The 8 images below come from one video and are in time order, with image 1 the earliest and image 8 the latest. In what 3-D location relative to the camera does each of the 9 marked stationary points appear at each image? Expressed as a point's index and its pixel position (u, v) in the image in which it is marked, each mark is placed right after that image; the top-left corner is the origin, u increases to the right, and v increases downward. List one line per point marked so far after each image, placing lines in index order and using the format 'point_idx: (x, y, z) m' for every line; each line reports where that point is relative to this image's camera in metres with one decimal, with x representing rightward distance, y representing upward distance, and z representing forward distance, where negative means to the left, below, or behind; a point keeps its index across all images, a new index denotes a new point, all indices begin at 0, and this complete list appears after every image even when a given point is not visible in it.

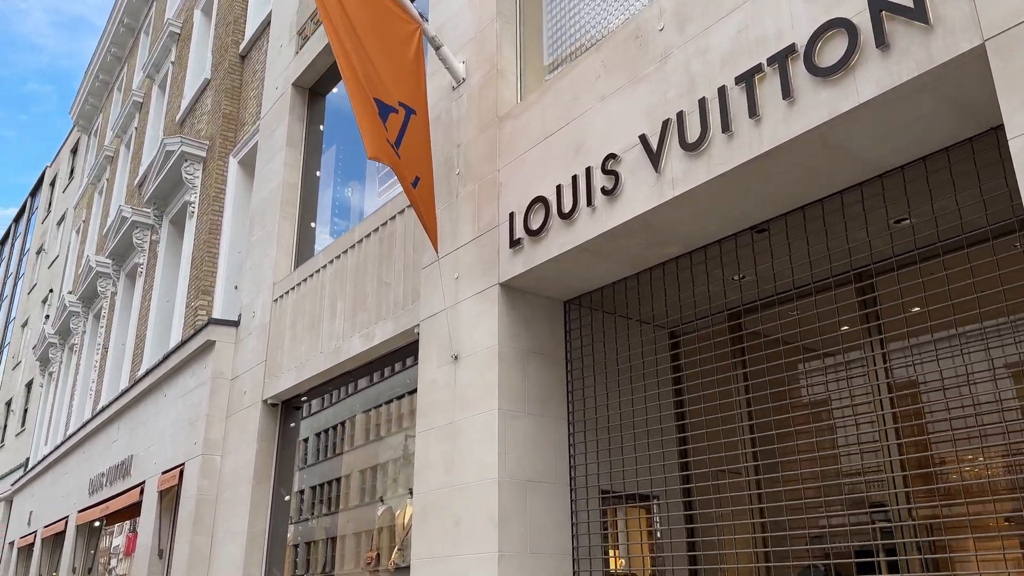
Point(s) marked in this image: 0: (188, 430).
0: (-4.5, -2.0, +11.6) m
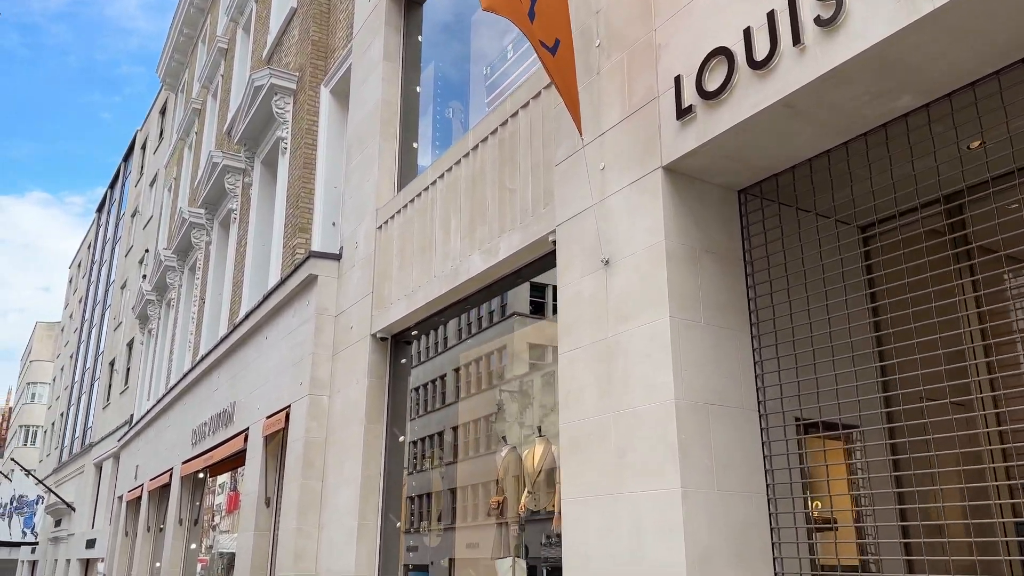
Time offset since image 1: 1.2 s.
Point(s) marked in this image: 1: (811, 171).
0: (-2.9, -1.1, +10.9) m
1: (+1.9, +0.8, +5.4) m
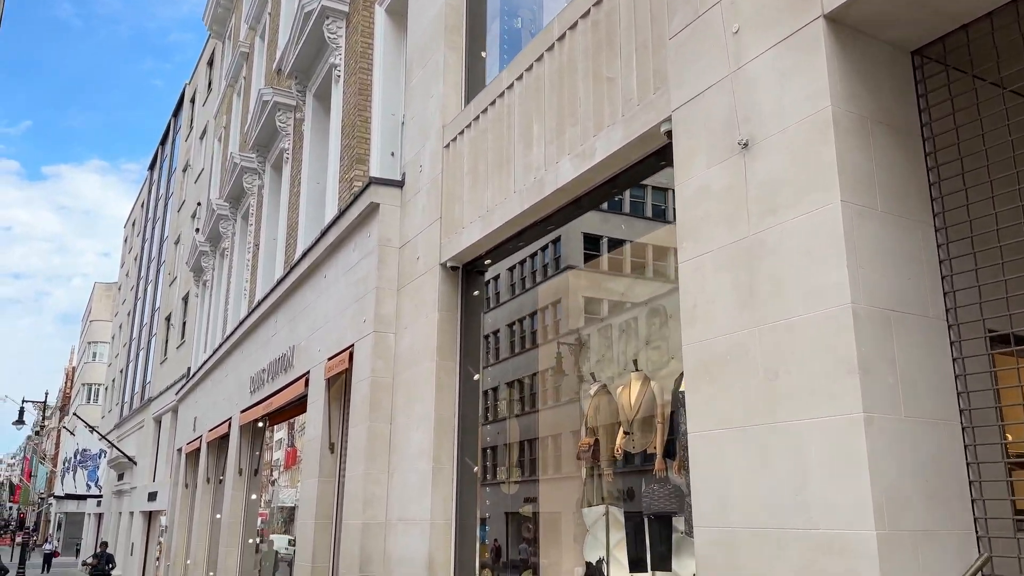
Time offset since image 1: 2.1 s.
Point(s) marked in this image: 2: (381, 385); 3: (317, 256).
0: (-1.9, -0.2, +10.1) m
1: (+2.6, +1.4, +4.2) m
2: (-1.4, -1.1, +9.2) m
3: (-2.8, +0.5, +11.9) m
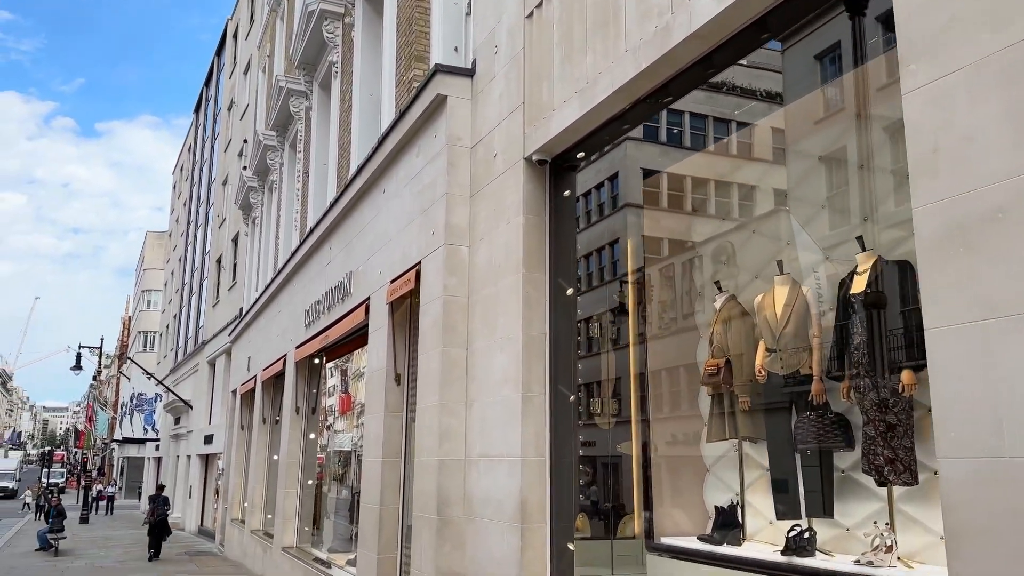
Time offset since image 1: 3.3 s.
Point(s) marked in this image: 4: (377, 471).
0: (-1.0, +0.7, +8.8) m
1: (+3.2, +2.0, +2.6) m
2: (-0.5, -0.2, +7.9) m
3: (-1.8, +1.5, +10.6) m
4: (-1.6, -2.1, +9.5) m
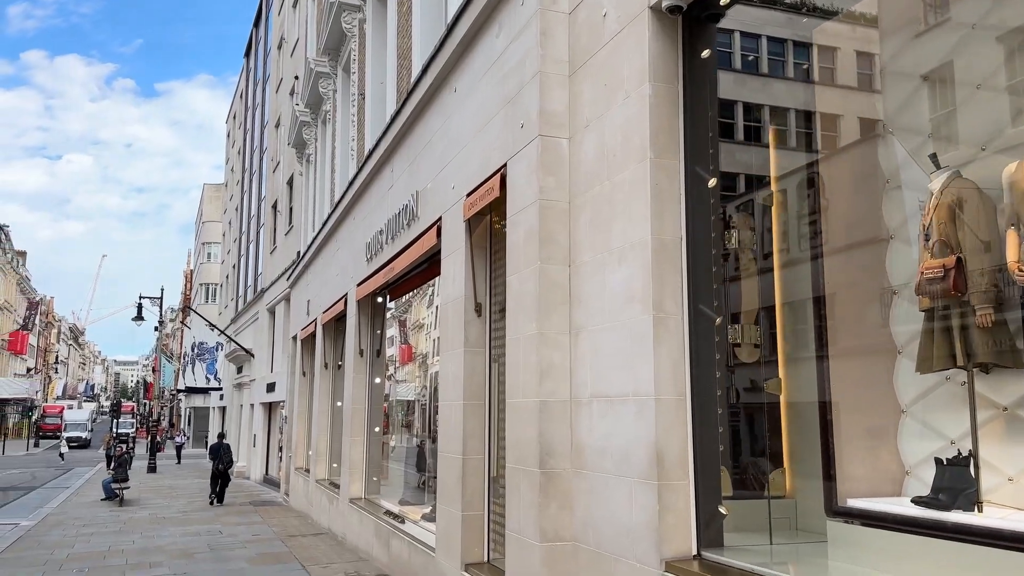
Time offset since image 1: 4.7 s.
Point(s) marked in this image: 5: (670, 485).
0: (0.0, +1.5, +7.2) m
1: (+3.6, +2.5, +0.7) m
2: (+0.3, +0.6, +6.4) m
3: (-0.7, +2.4, +9.0) m
4: (-0.5, -1.3, +8.1) m
5: (+1.0, -1.2, +5.1) m
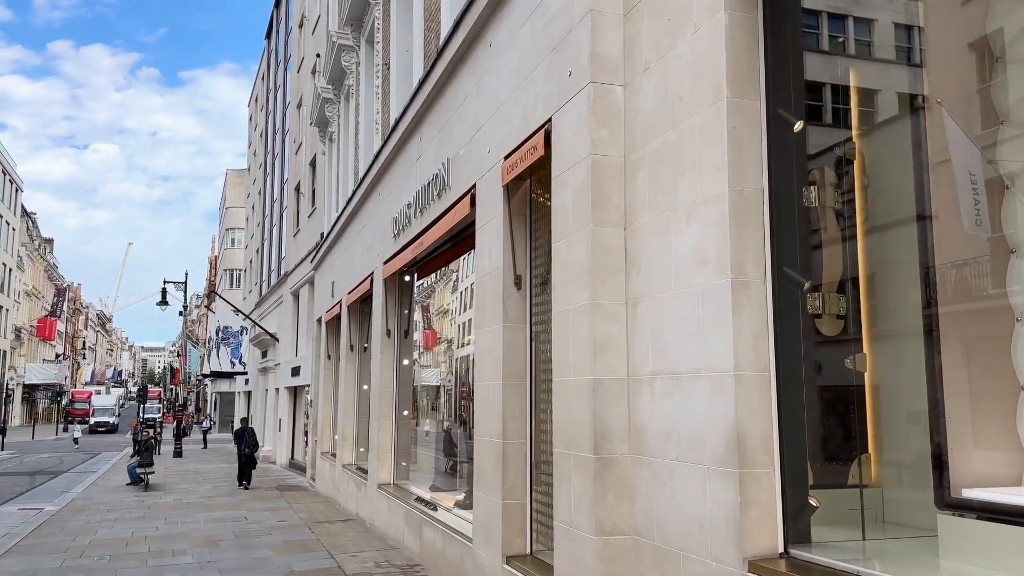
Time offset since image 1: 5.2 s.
0: (+0.3, +1.8, +6.5) m
1: (+3.8, +2.7, -0.1) m
2: (+0.7, +0.8, +5.7) m
3: (-0.4, +2.7, +8.3) m
4: (-0.2, -1.0, +7.5) m
5: (+1.3, -1.0, +4.4) m
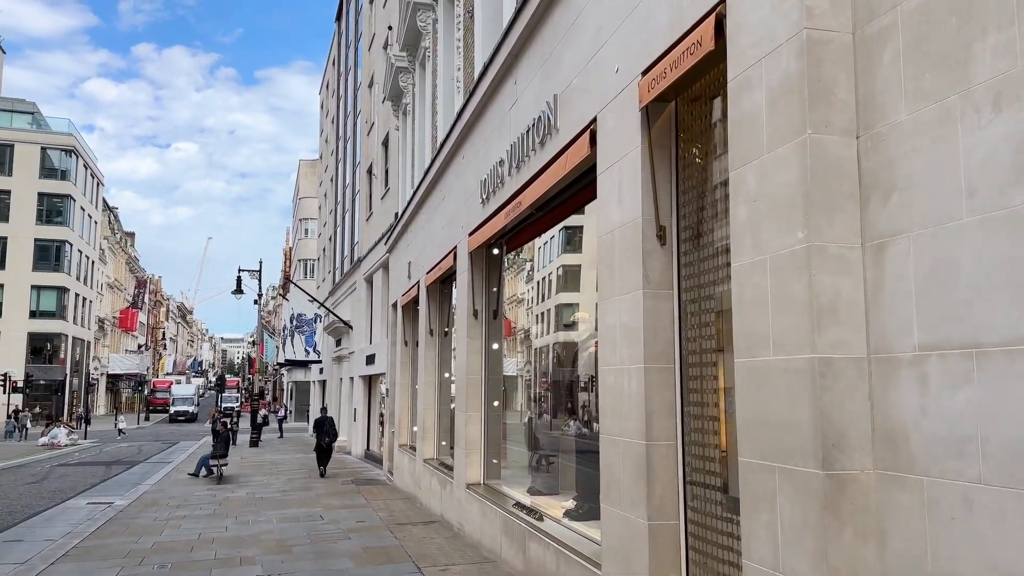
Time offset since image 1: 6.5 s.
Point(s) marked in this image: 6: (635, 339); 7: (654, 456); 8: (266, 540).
0: (+1.2, +2.1, +4.7) m
1: (+4.1, +2.9, -2.2) m
2: (+1.5, +1.1, +3.9) m
3: (+0.7, +3.0, +6.6) m
4: (+0.8, -0.7, +5.8) m
5: (+2.0, -0.7, +2.6) m
6: (+0.9, -0.3, +5.8) m
7: (+1.0, -1.1, +5.5) m
8: (-3.6, -3.7, +12.1) m
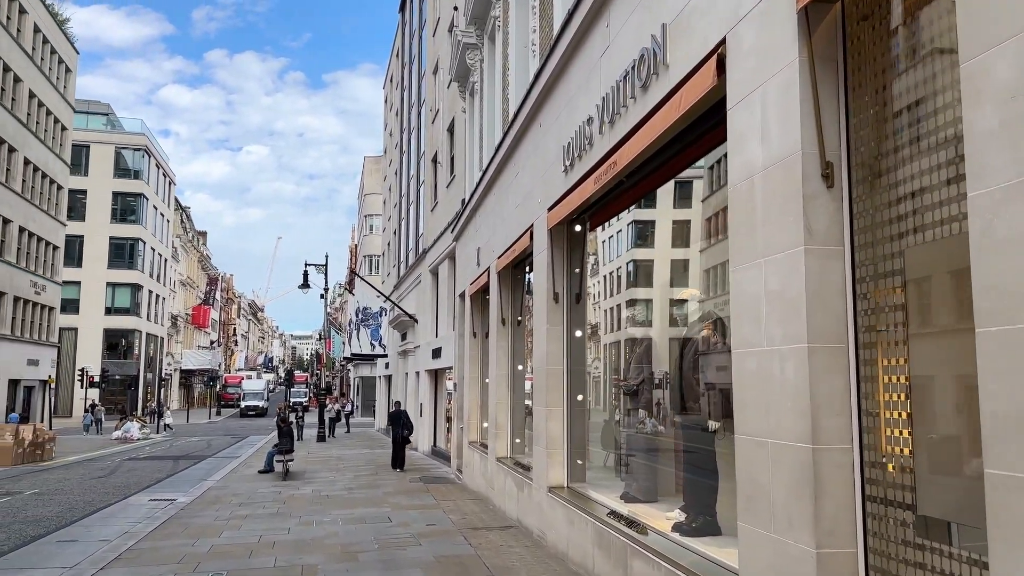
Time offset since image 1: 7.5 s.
0: (+1.7, +2.3, +3.4) m
1: (+4.1, +3.1, -3.7) m
2: (+2.0, +1.4, +2.5) m
3: (+1.4, +3.3, +5.3) m
4: (+1.5, -0.5, +4.5) m
5: (+2.4, -0.5, +1.2) m
6: (+1.5, -0.1, +4.4) m
7: (+1.6, -0.9, +4.2) m
8: (-2.4, -3.4, +11.1) m
